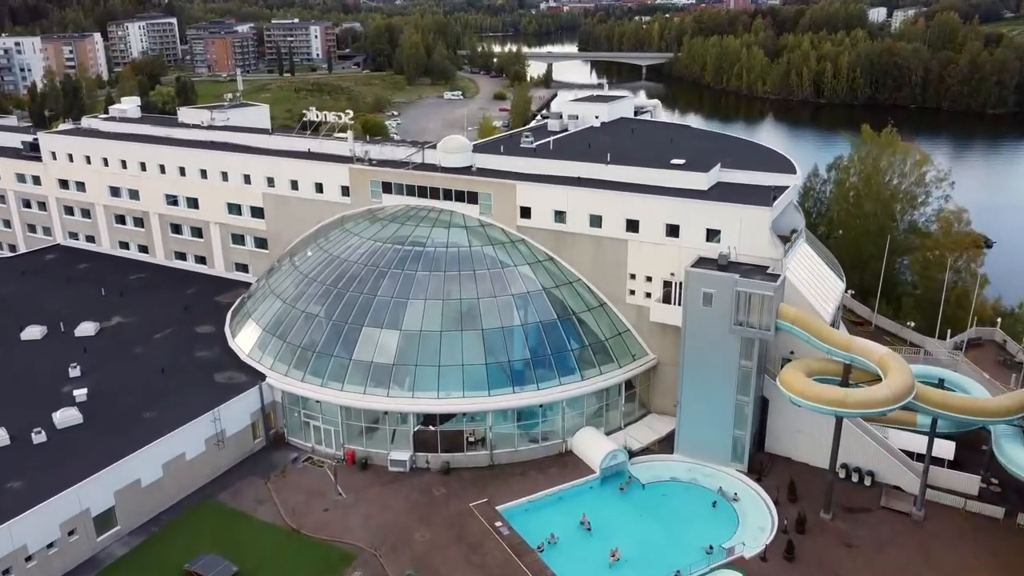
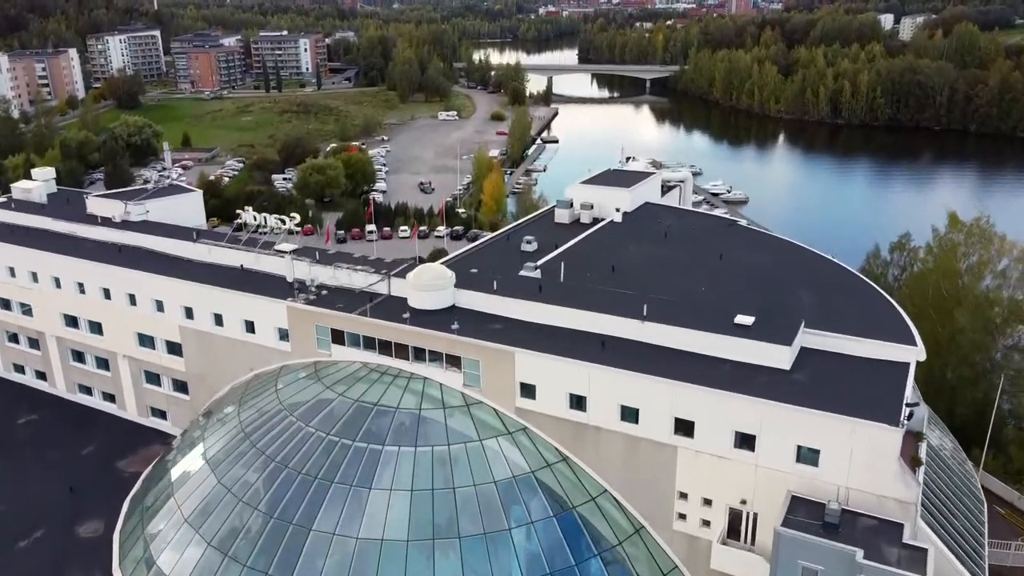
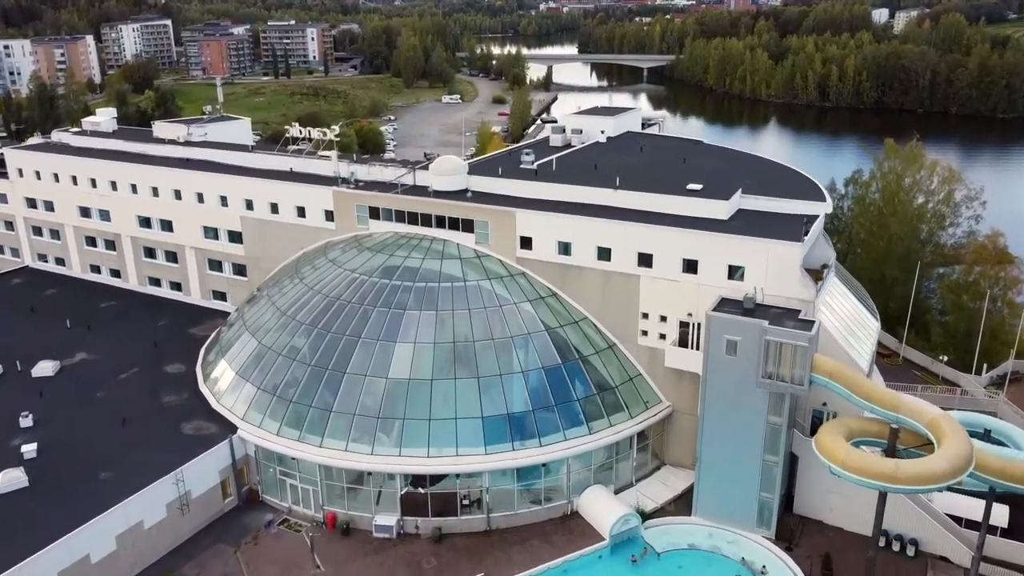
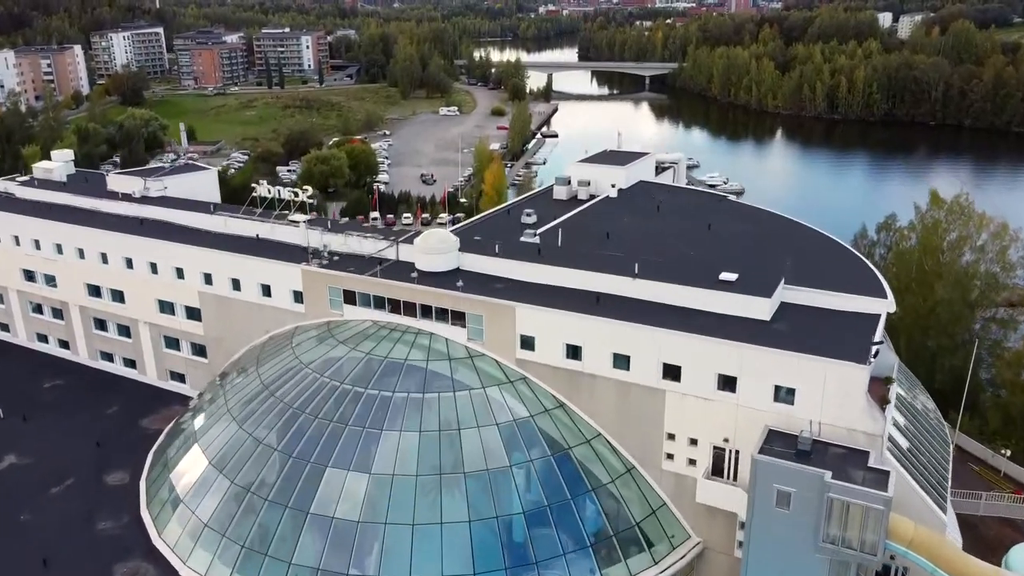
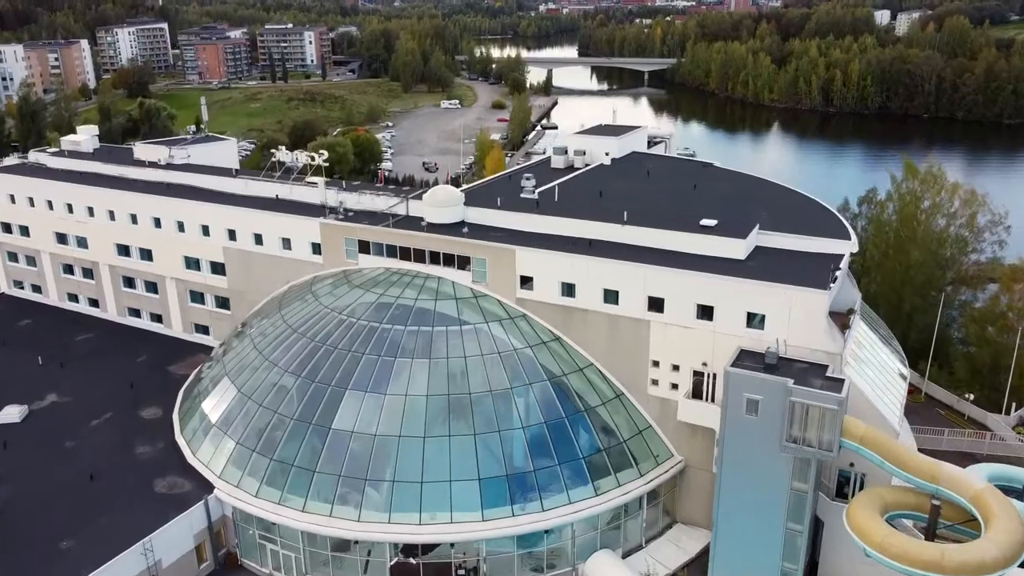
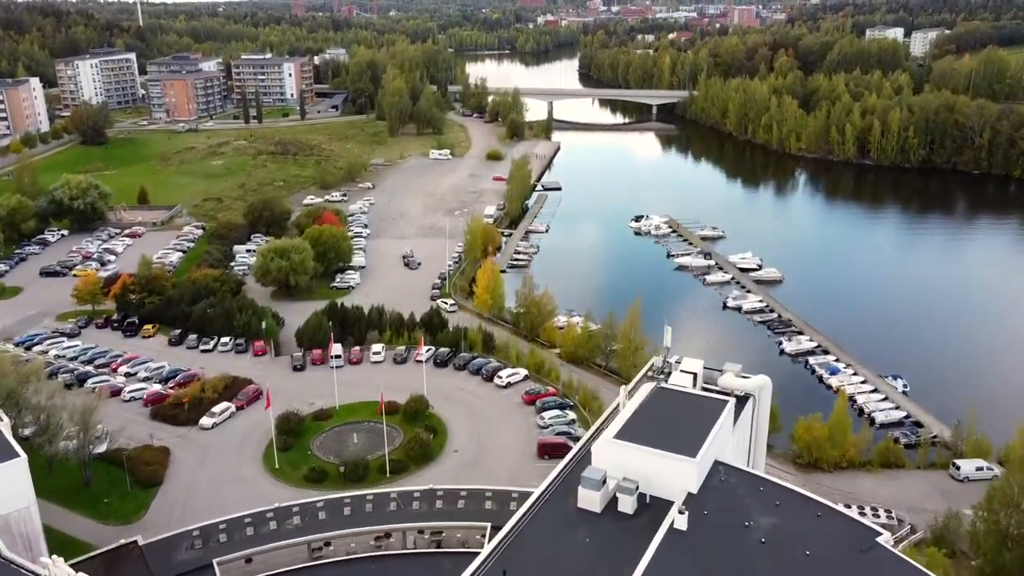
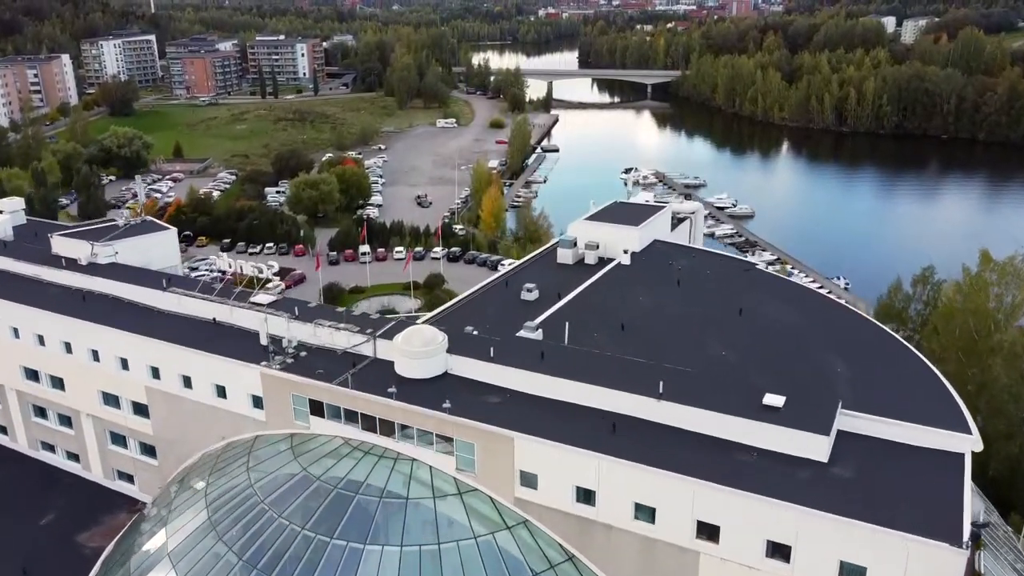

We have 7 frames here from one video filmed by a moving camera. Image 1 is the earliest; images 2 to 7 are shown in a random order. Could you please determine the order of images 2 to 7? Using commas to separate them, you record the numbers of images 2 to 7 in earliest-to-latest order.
3, 5, 4, 2, 7, 6
